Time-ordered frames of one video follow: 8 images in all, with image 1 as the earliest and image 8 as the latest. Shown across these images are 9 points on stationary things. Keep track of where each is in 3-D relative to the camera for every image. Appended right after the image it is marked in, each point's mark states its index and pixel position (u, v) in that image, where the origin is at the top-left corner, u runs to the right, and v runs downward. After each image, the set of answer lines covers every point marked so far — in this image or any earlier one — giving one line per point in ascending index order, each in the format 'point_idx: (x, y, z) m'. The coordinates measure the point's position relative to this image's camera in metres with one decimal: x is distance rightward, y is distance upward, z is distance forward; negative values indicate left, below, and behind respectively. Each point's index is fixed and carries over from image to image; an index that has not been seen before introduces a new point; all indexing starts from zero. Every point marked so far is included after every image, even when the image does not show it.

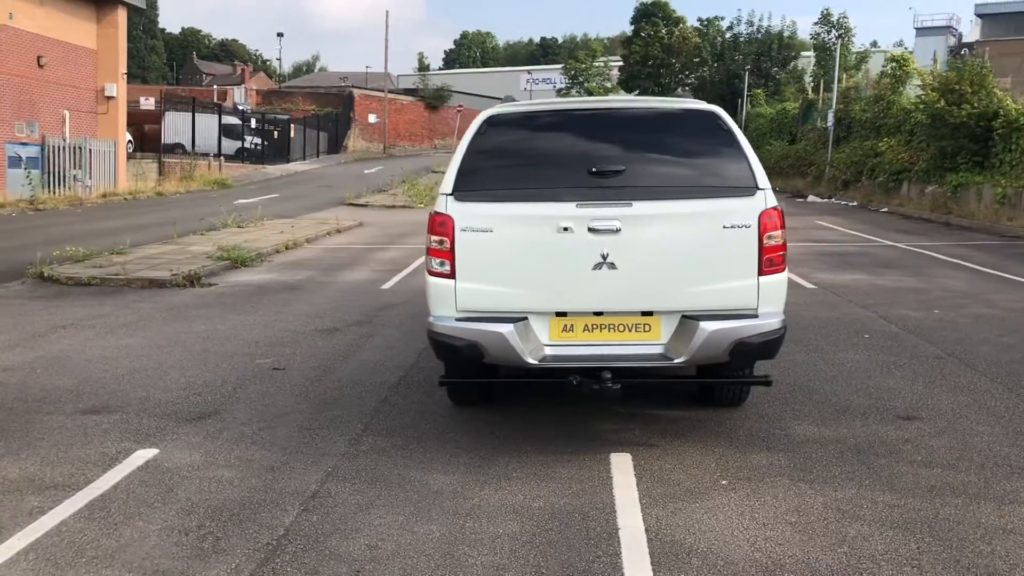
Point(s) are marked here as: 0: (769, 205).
0: (+1.3, +0.4, +4.7) m
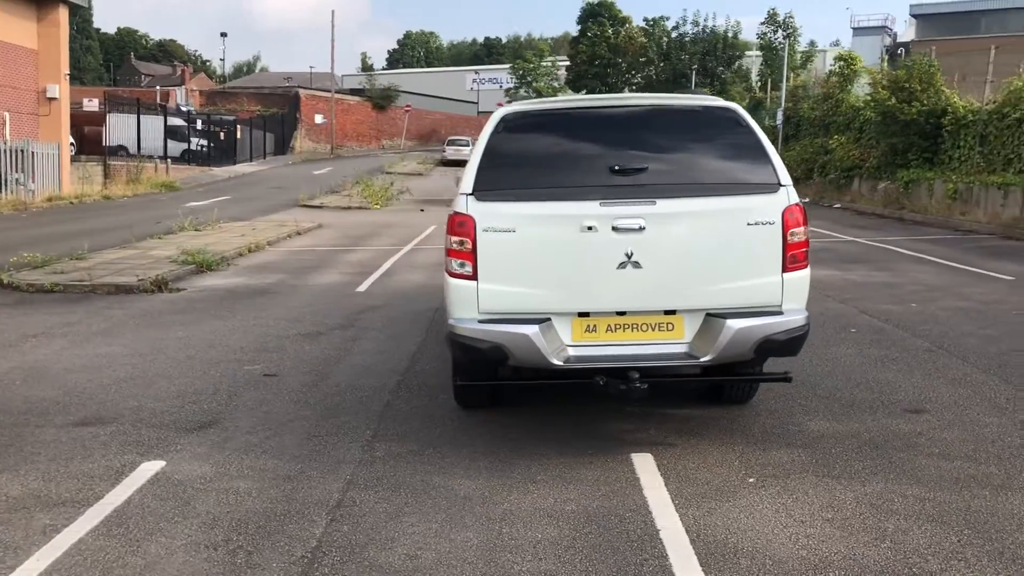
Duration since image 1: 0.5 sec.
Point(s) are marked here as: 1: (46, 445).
0: (+1.4, +0.4, +4.7) m
1: (-2.7, -0.9, +5.5) m
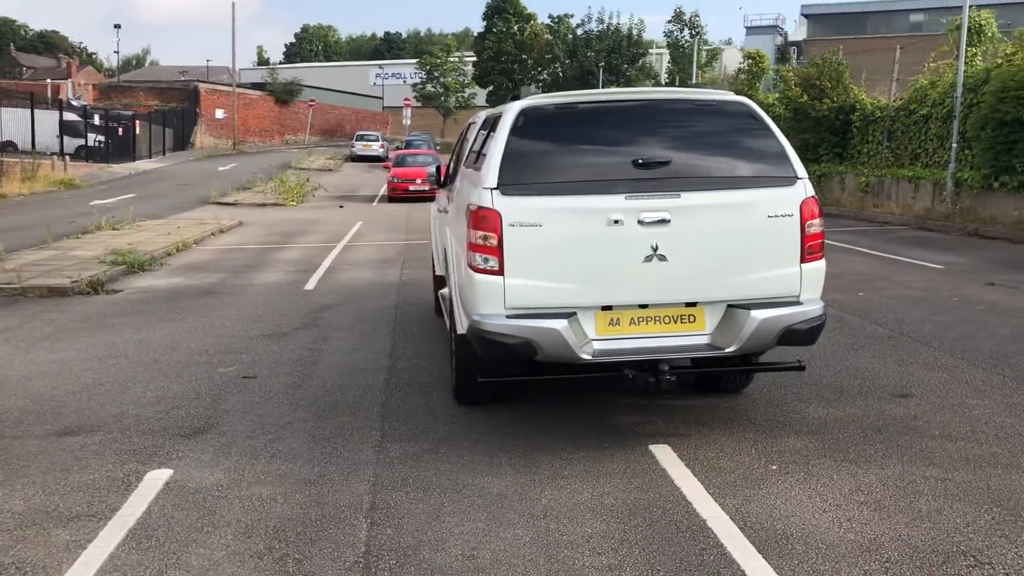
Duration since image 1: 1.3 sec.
0: (+1.5, +0.5, +4.9) m
1: (-2.6, -0.9, +5.2) m
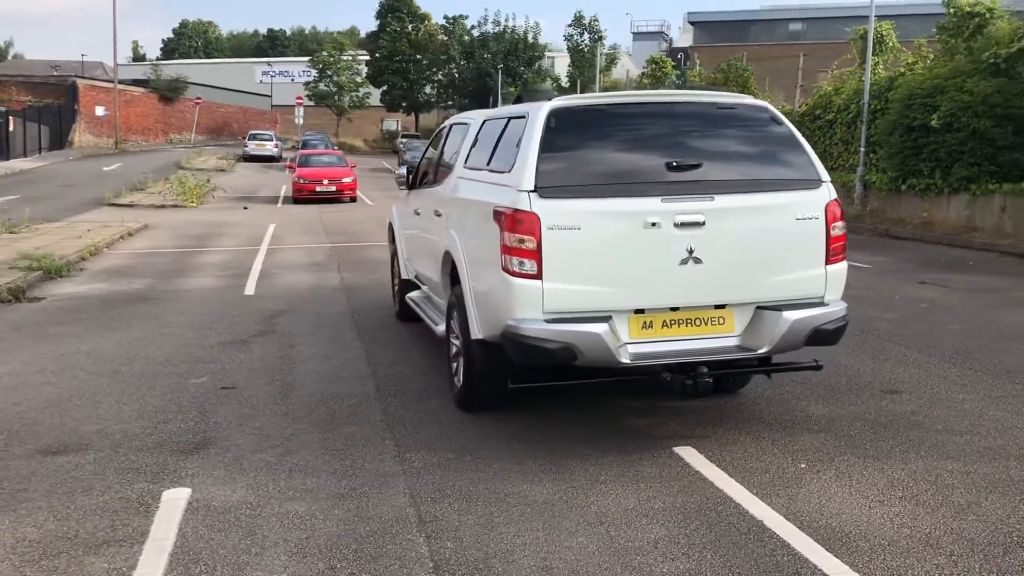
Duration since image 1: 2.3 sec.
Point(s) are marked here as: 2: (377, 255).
0: (+1.7, +0.5, +5.0) m
1: (-2.5, -1.0, +4.8) m
2: (-2.1, +0.5, +14.9) m
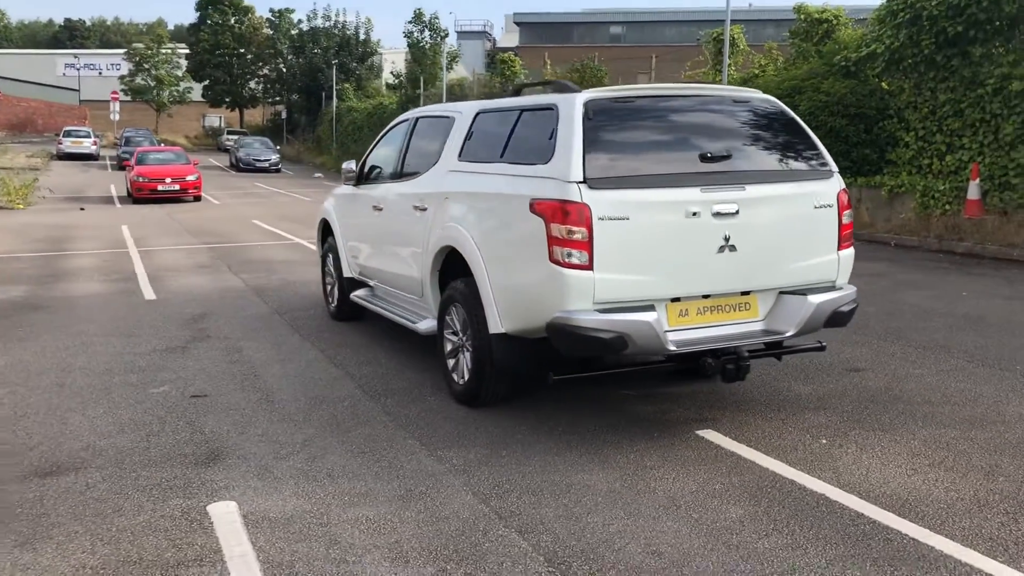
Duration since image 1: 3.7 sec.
0: (+1.8, +0.6, +5.3) m
1: (-2.2, -1.0, +4.4) m
2: (-3.7, +0.5, +14.3) m
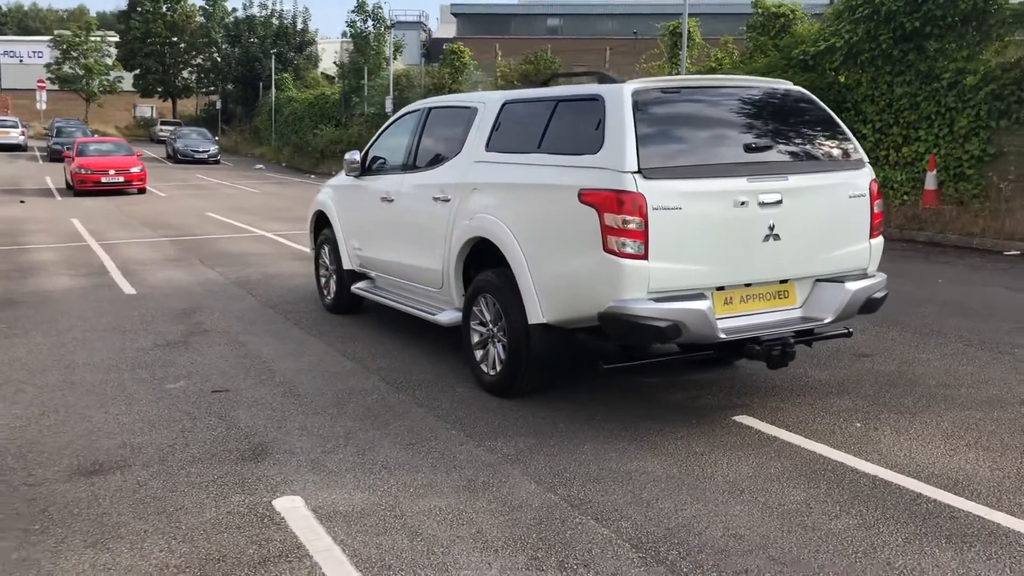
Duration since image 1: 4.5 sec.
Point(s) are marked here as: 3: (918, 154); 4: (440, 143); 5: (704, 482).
0: (+2.0, +0.6, +5.4) m
1: (-1.9, -1.0, +4.3) m
2: (-4.1, +0.6, +14.0) m
3: (+6.5, +2.2, +15.4) m
4: (-0.5, +1.0, +6.8) m
5: (+0.9, -0.9, +4.5) m
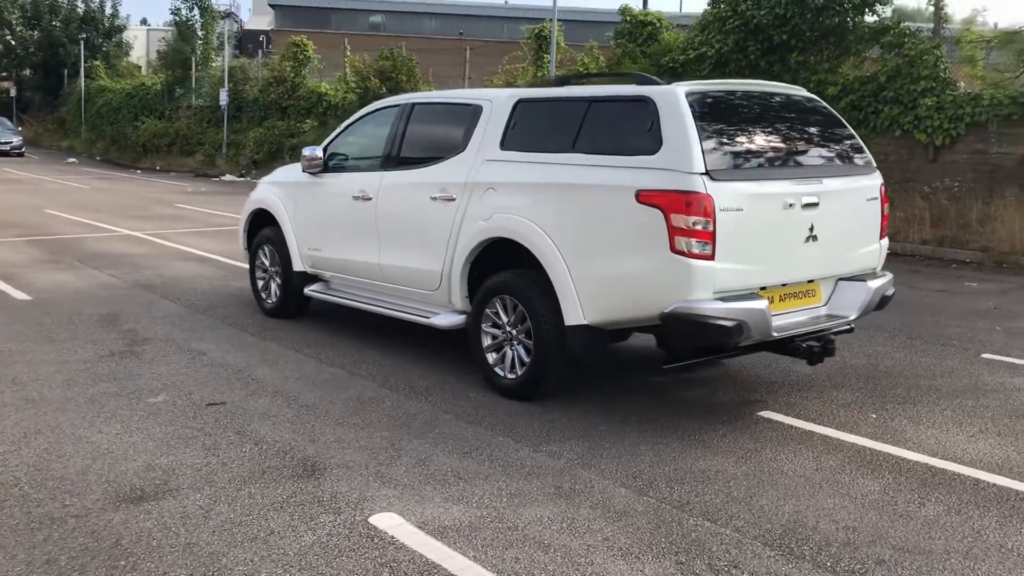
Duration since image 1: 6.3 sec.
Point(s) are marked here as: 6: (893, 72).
0: (+2.2, +0.6, +5.7) m
1: (-1.4, -1.0, +3.8) m
2: (-5.5, +0.5, +13.0) m
3: (+4.7, +2.2, +16.4) m
4: (-0.6, +1.0, +6.6) m
5: (+1.3, -0.9, +4.6) m
6: (+6.0, +3.4, +15.0) m
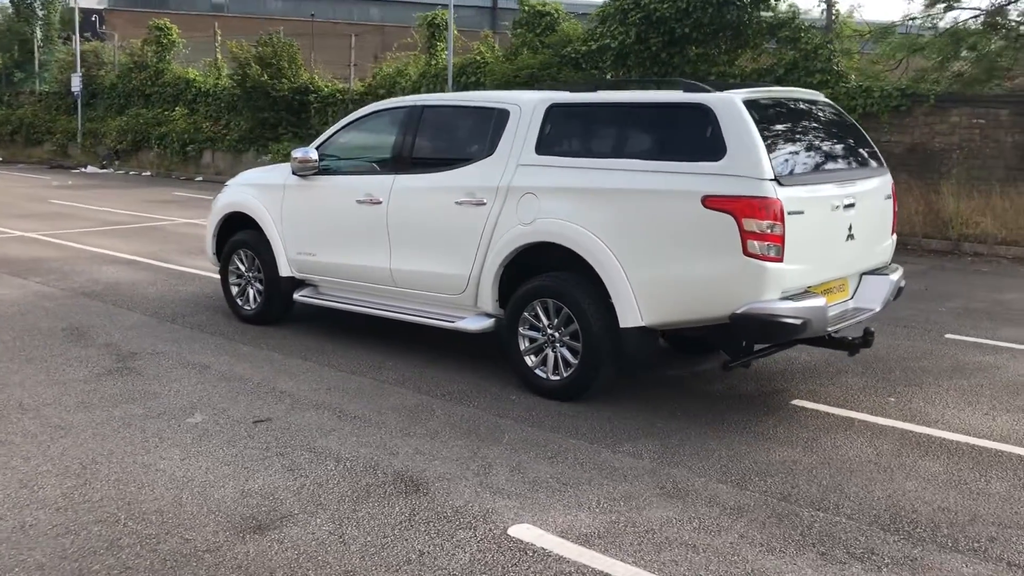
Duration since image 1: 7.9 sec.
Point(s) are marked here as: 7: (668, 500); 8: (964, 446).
0: (+2.4, +0.7, +6.1) m
1: (-0.8, -1.1, +3.8) m
2: (-6.4, +0.5, +12.1) m
3: (+3.1, +2.5, +17.0) m
4: (-0.4, +1.0, +6.5) m
5: (+1.7, -0.9, +4.9) m
6: (+4.6, +3.7, +15.9) m
7: (+0.7, -1.0, +4.4) m
8: (+2.4, -0.9, +5.2) m
